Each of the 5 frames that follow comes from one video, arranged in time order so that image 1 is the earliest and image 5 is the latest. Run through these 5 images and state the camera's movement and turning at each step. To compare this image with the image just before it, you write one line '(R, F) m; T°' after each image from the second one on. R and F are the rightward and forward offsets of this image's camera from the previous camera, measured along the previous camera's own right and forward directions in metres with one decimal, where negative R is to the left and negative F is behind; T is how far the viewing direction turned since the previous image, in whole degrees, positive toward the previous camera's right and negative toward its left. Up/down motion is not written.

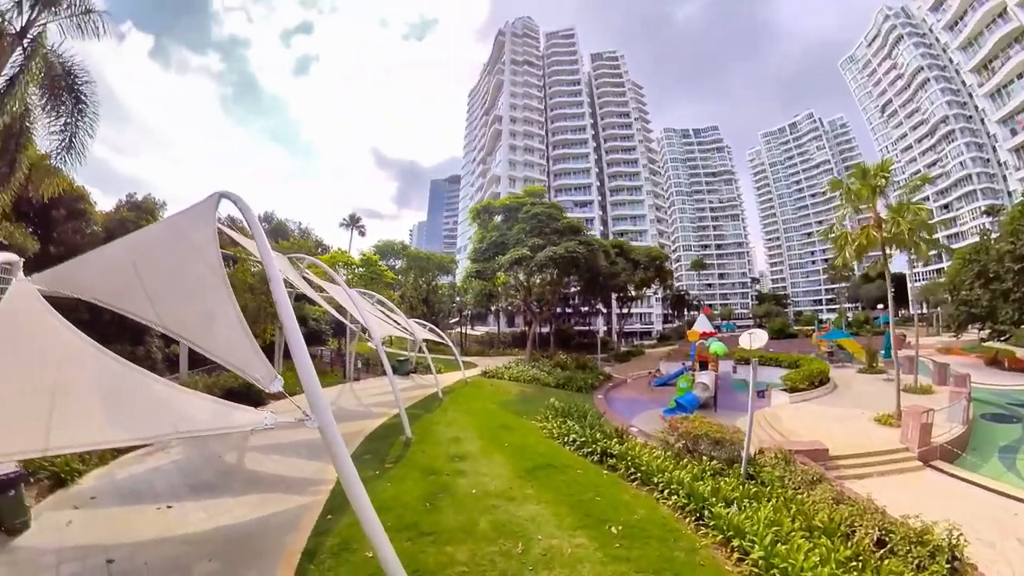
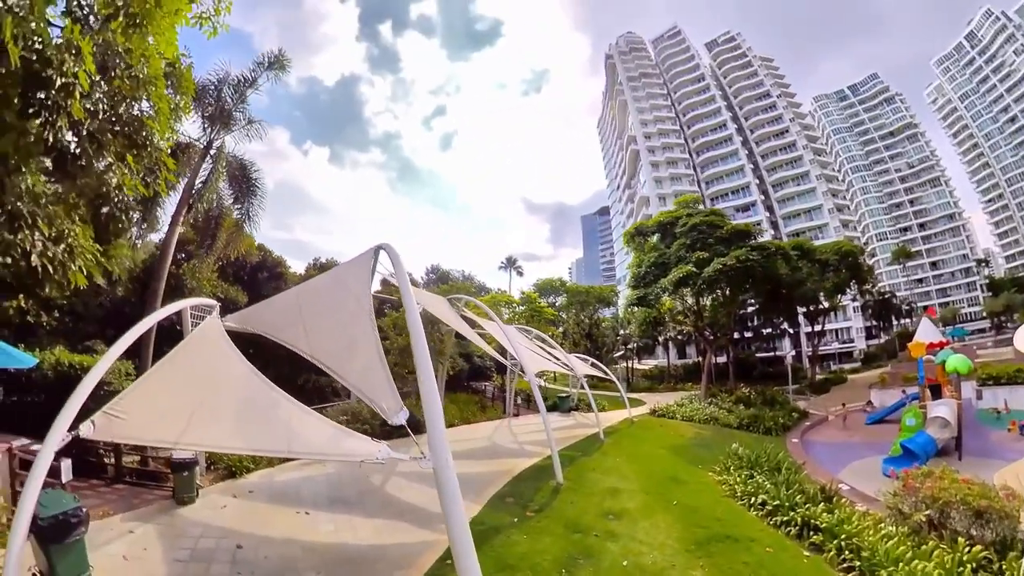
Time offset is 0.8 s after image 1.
(+0.3, +0.9) m; -17°
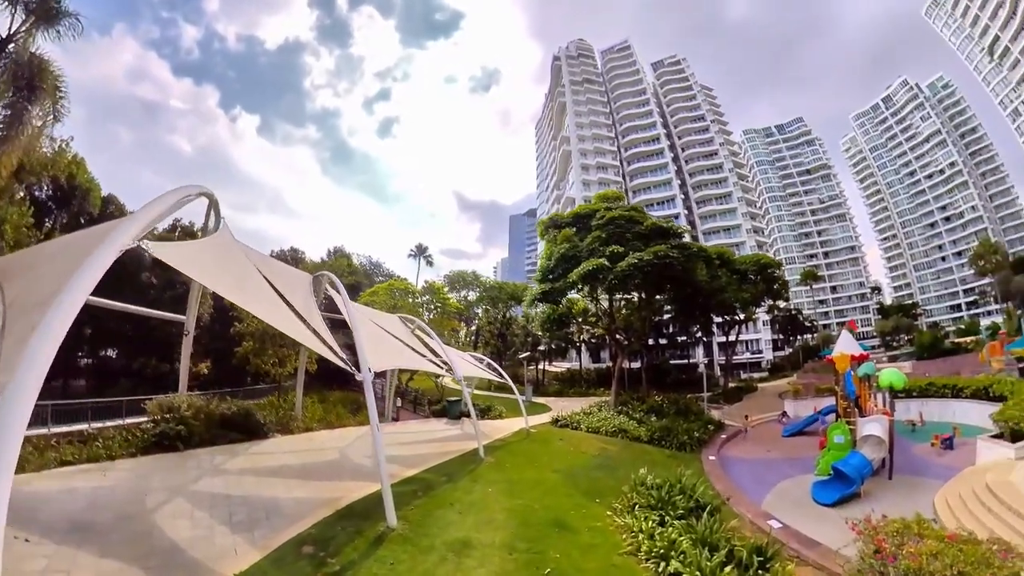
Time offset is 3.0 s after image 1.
(+1.4, +3.2) m; +8°
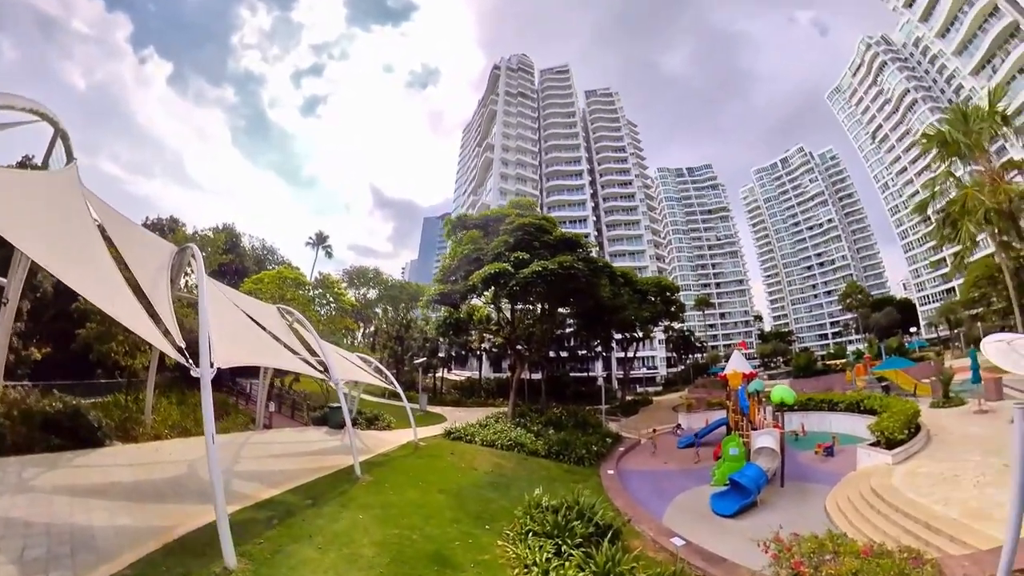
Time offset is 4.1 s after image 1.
(+0.2, +1.0) m; +10°
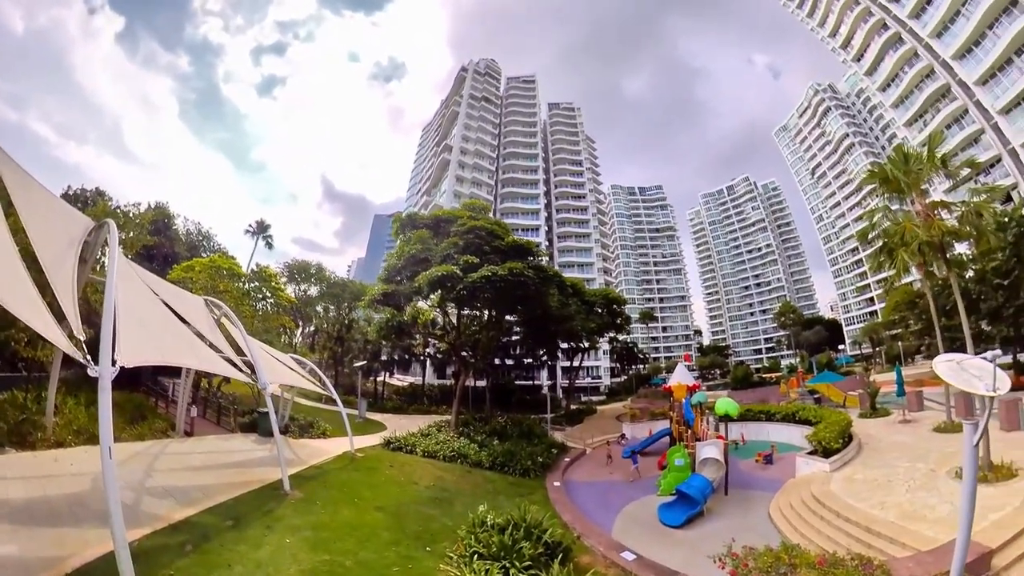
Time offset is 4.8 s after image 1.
(-0.1, +0.4) m; +6°
